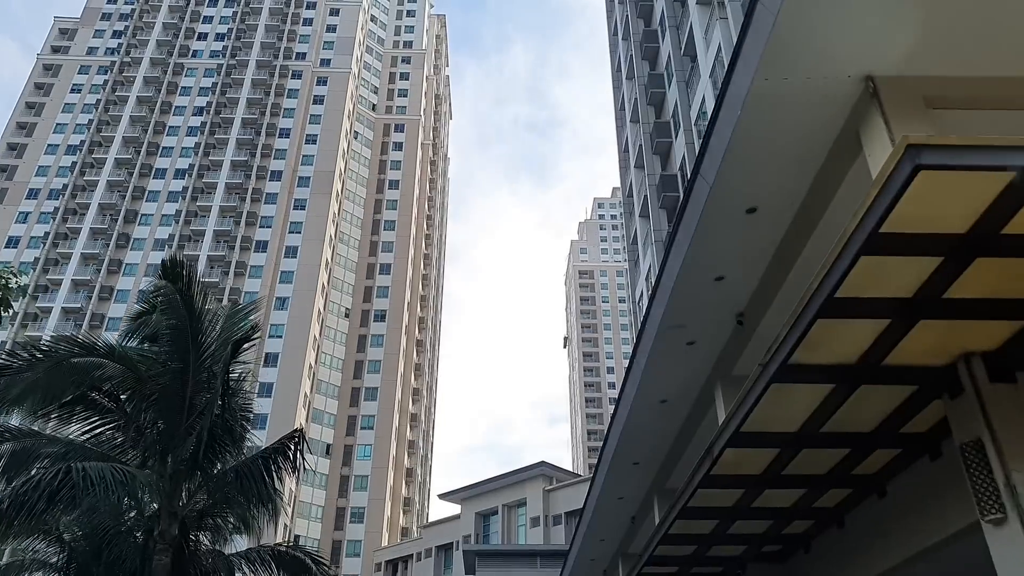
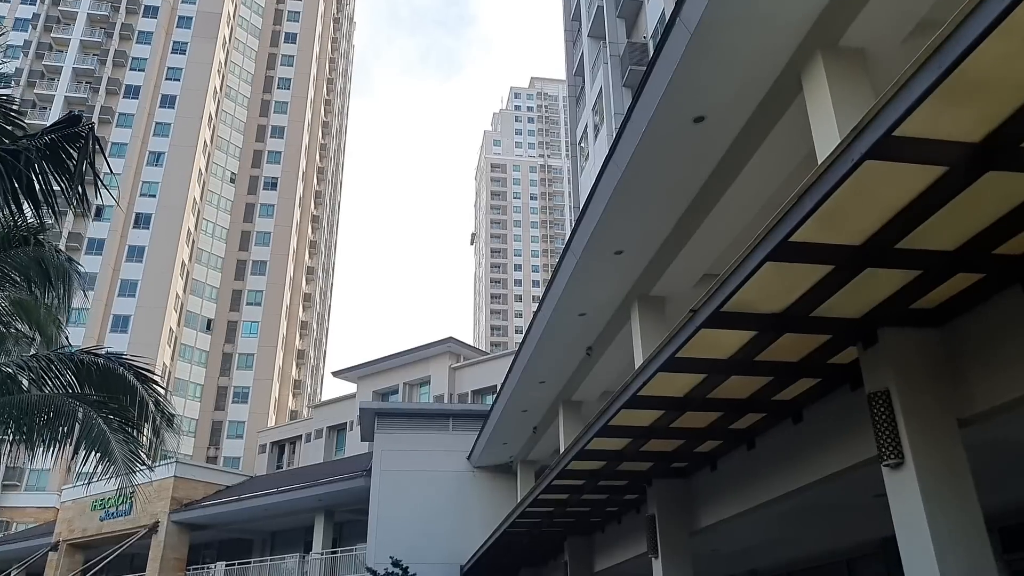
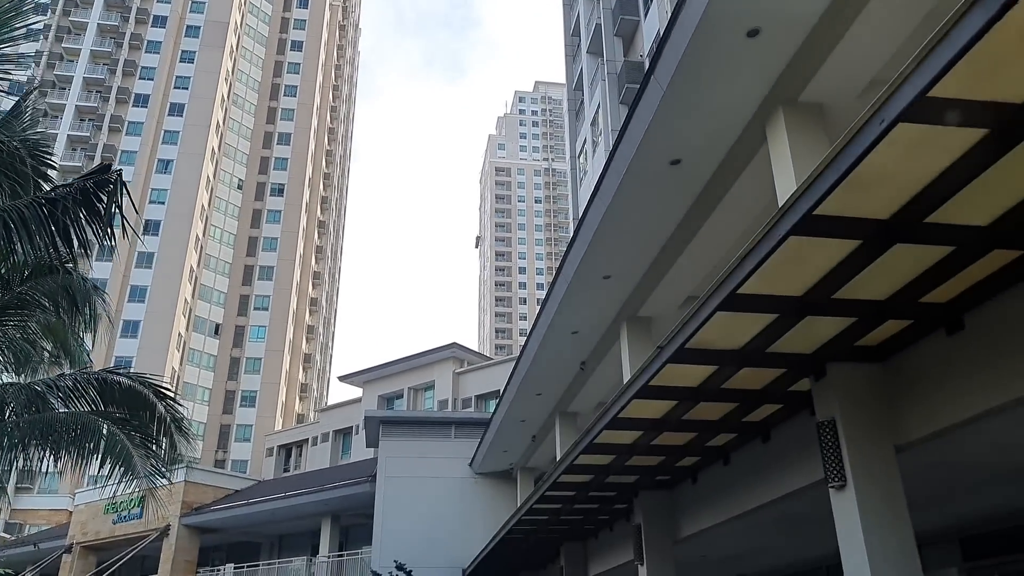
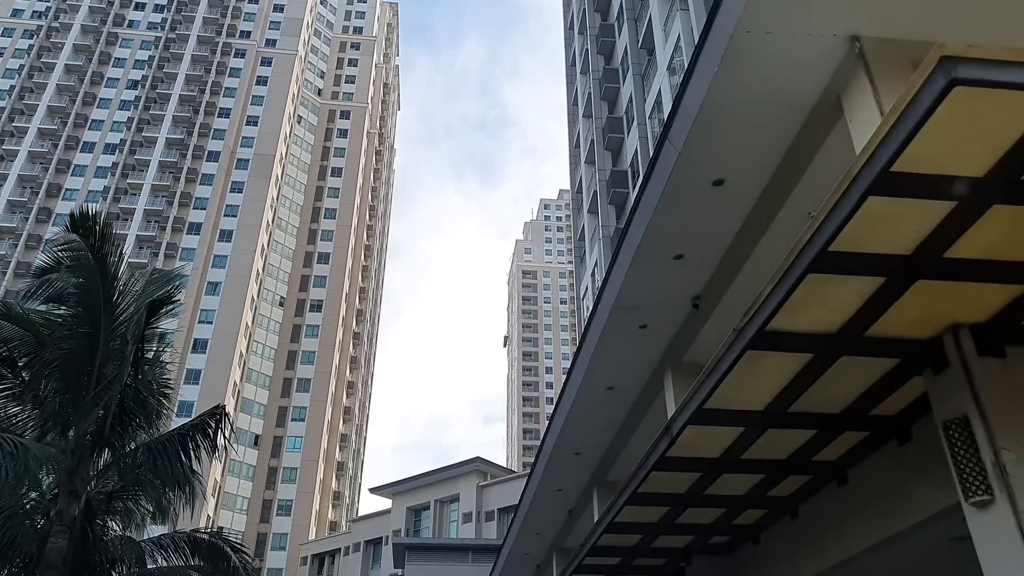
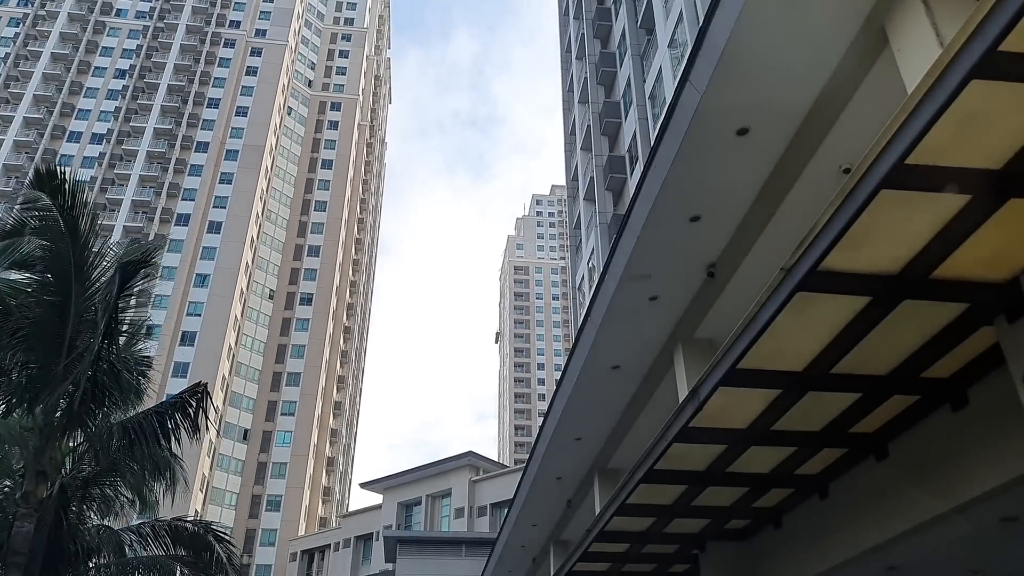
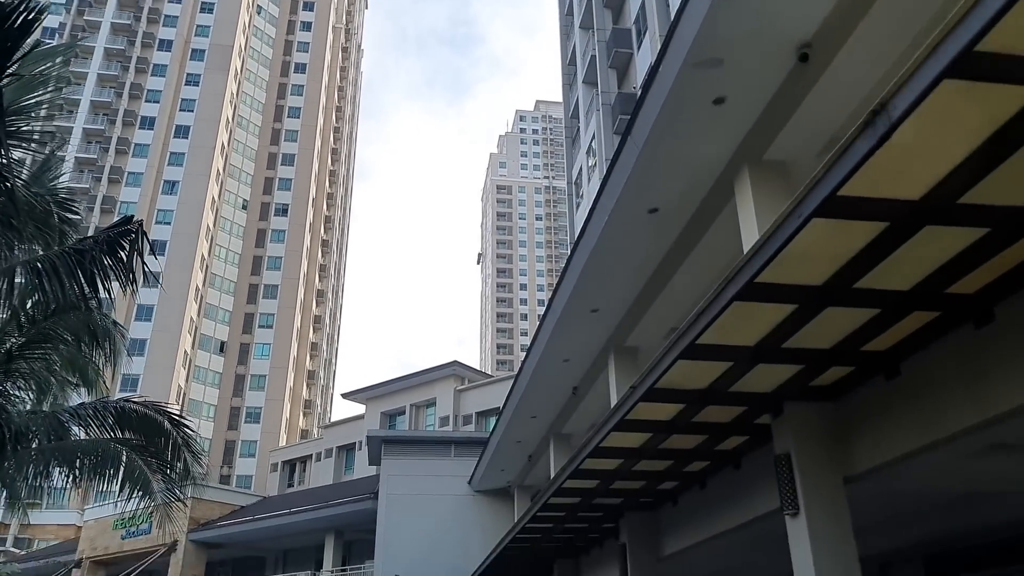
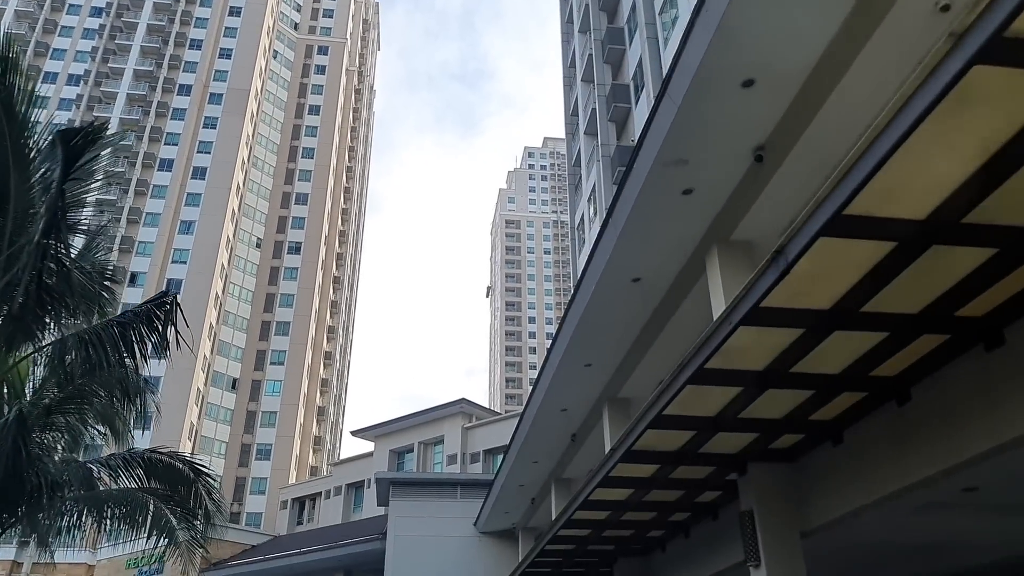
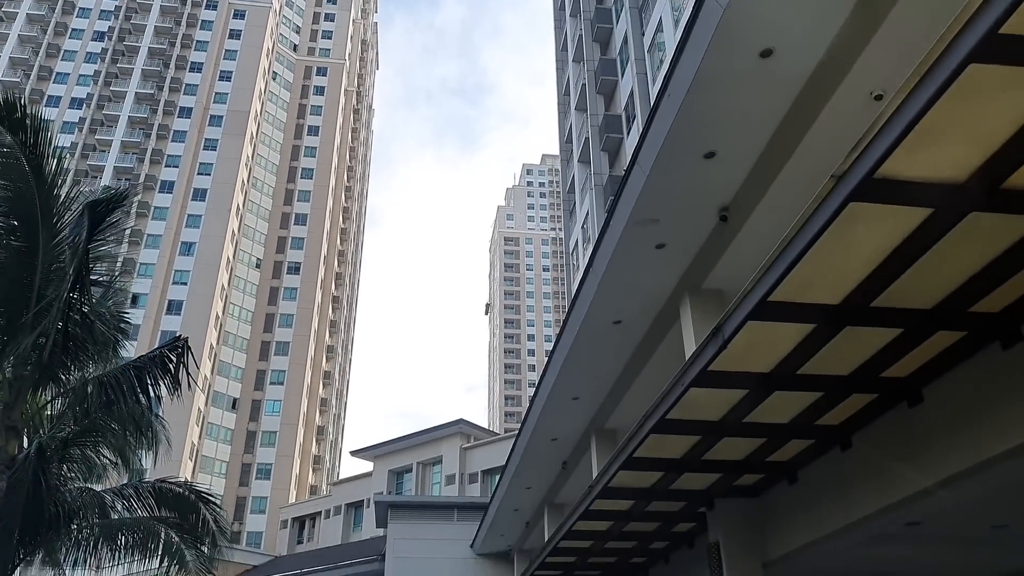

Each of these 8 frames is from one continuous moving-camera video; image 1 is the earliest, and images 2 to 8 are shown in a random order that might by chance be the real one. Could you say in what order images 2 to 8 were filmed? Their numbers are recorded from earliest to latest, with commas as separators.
4, 5, 8, 7, 6, 3, 2
